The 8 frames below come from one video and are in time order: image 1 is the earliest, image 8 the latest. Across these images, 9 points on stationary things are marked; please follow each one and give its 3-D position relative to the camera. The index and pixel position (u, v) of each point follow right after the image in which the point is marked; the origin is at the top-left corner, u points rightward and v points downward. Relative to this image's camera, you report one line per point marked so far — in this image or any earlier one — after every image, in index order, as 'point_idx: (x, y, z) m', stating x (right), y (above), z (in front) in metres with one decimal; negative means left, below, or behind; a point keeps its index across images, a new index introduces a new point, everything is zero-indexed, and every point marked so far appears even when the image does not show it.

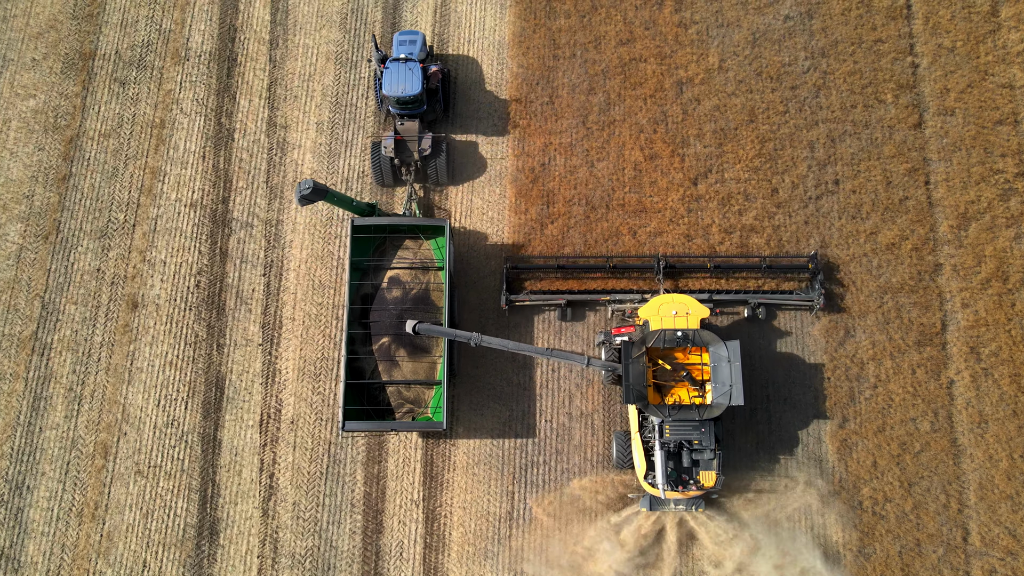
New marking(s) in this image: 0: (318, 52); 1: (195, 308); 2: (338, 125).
0: (-4.2, +5.1, +15.8) m
1: (-6.4, -0.4, +14.8) m
2: (-3.7, +3.5, +15.5) m
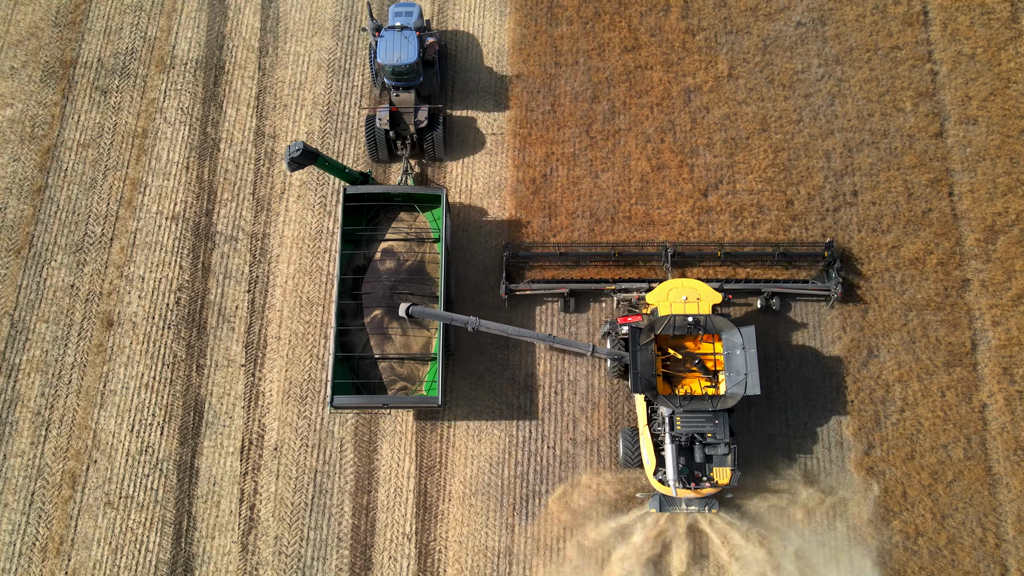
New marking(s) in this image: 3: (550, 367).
0: (-4.2, +4.7, +15.1) m
1: (-6.4, -0.7, +13.8) m
2: (-3.7, +3.1, +14.8) m
3: (+0.7, -1.5, +13.9) m
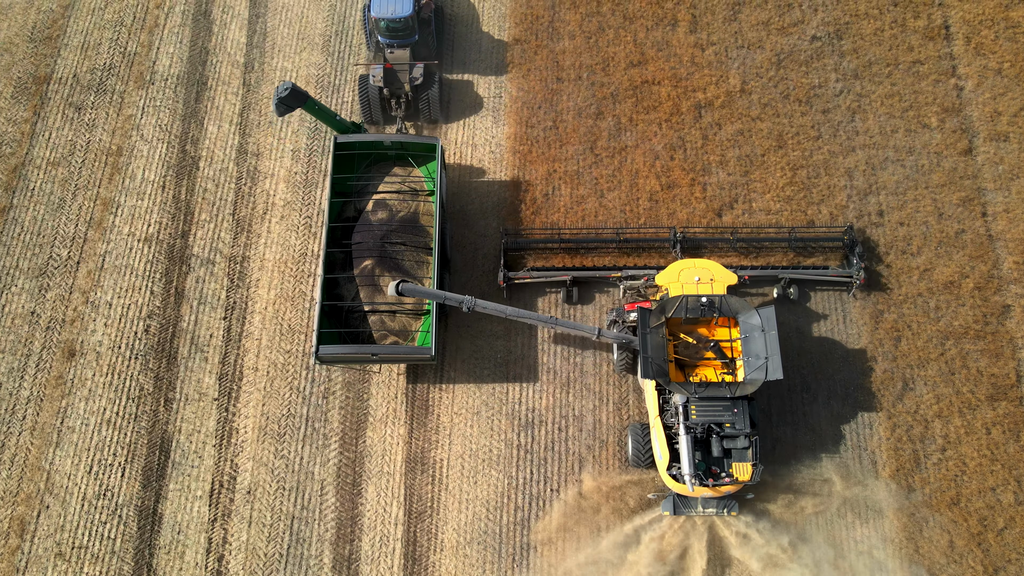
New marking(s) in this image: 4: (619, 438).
0: (-4.2, +4.1, +14.3) m
1: (-6.4, -1.2, +12.7) m
2: (-3.7, +2.6, +13.9) m
3: (+0.7, -2.0, +12.6) m
4: (+1.8, -2.5, +12.4) m
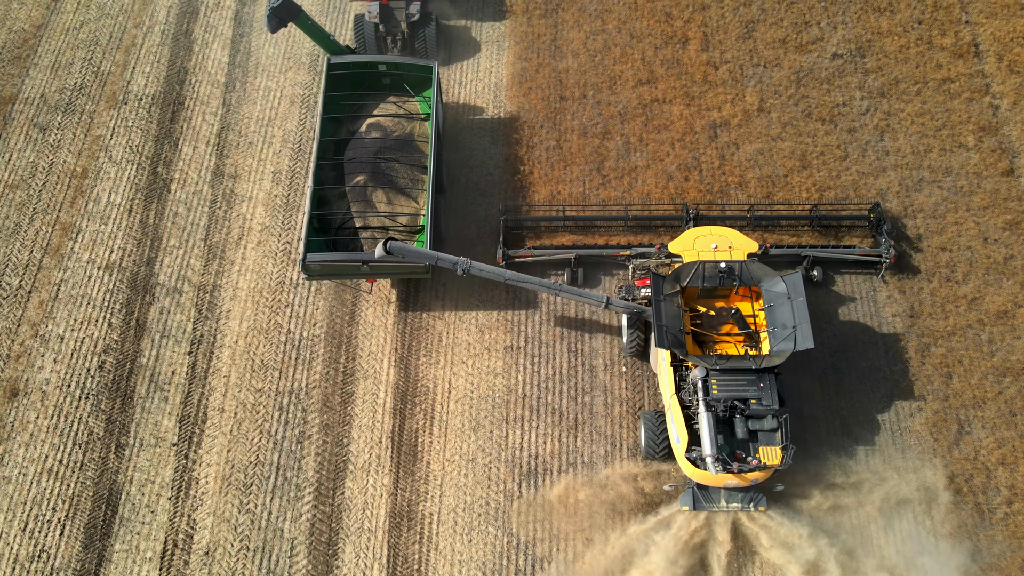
0: (-4.2, +3.5, +13.3) m
1: (-6.4, -1.6, +11.2) m
2: (-3.7, +2.0, +12.7) m
3: (+0.7, -2.4, +11.0) m
4: (+1.8, -2.9, +10.8) m
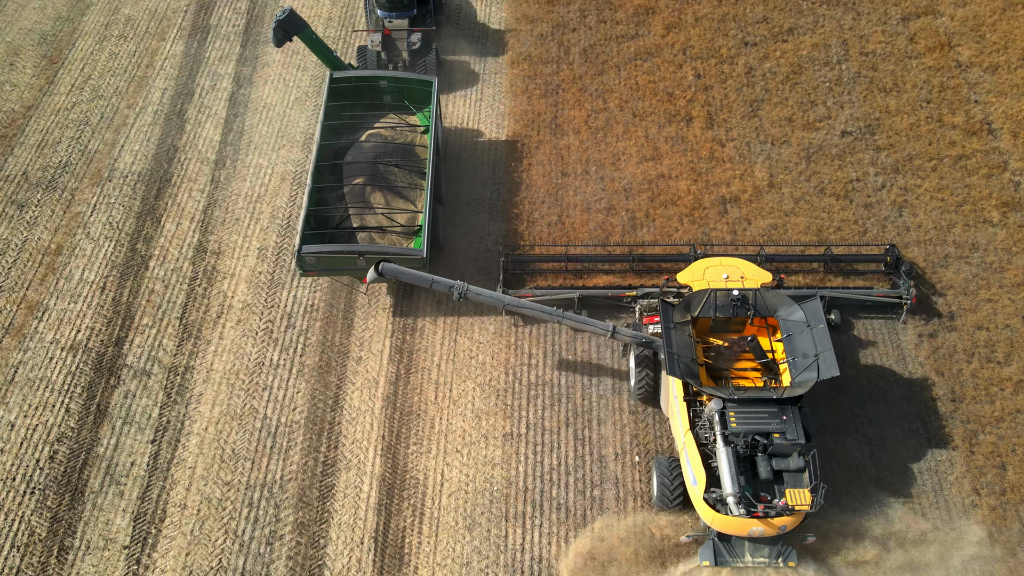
0: (-4.2, +2.0, +12.8) m
1: (-6.4, -2.7, +9.9) m
2: (-3.7, +0.6, +12.0) m
3: (+0.7, -3.4, +9.6) m
4: (+1.8, -3.9, +9.2) m
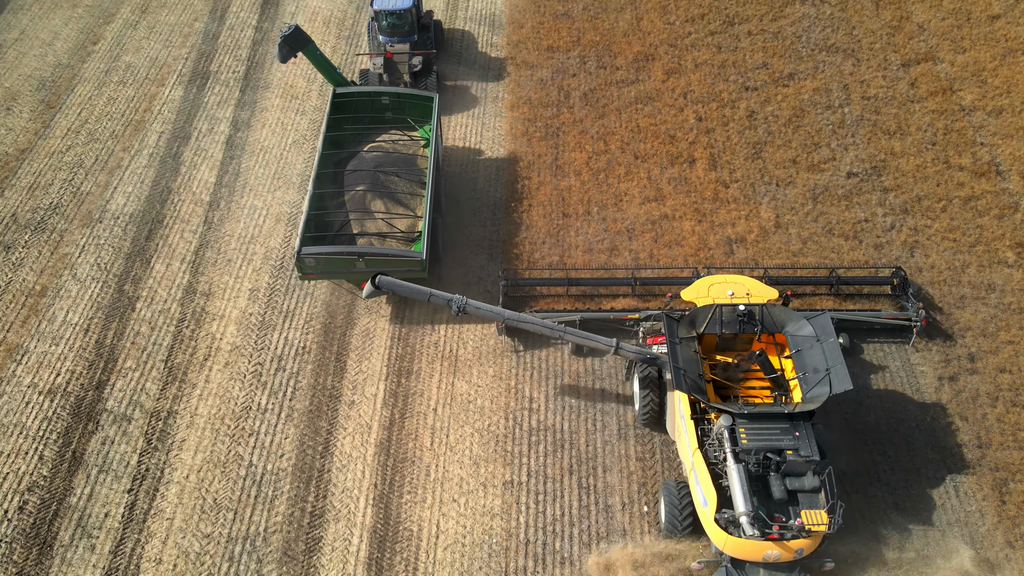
0: (-4.2, +1.3, +12.5) m
1: (-6.4, -3.2, +9.3) m
2: (-3.7, -0.1, +11.6) m
3: (+0.7, -3.9, +8.8) m
4: (+1.8, -4.3, +8.5) m
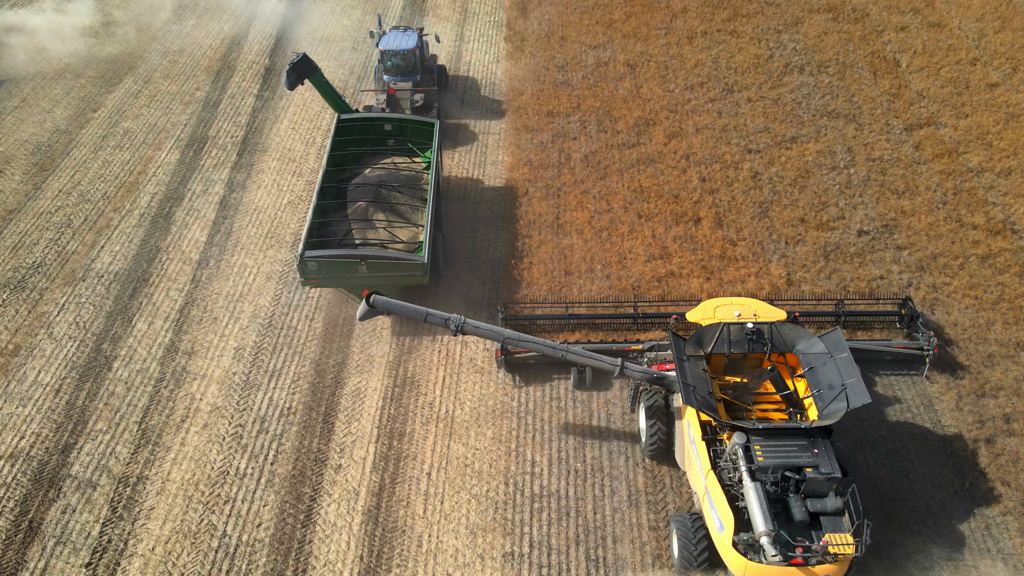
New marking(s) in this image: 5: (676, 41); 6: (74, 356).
0: (-4.2, +0.3, +12.0) m
1: (-6.4, -3.8, +8.2) m
2: (-3.7, -0.9, +10.9) m
3: (+0.7, -4.3, +7.7) m
4: (+1.8, -4.7, +7.3) m
5: (+3.9, +5.9, +17.4) m
6: (-6.5, -1.0, +10.8) m
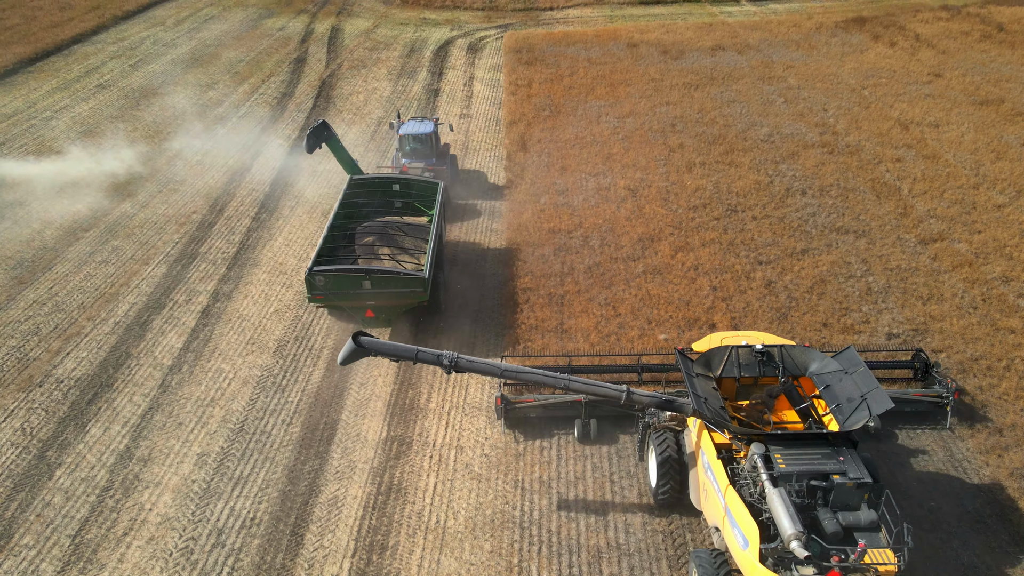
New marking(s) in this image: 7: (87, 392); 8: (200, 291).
0: (-4.2, -1.3, +10.9) m
1: (-6.3, -4.3, +6.3) m
2: (-3.7, -2.2, +9.6) m
3: (+0.8, -4.6, +5.6) m
4: (+1.9, -4.9, +5.1) m
5: (+3.9, +2.8, +17.5) m
6: (-6.4, -2.3, +9.5) m
7: (-6.1, -1.5, +10.6) m
8: (-5.5, -0.1, +13.0) m
